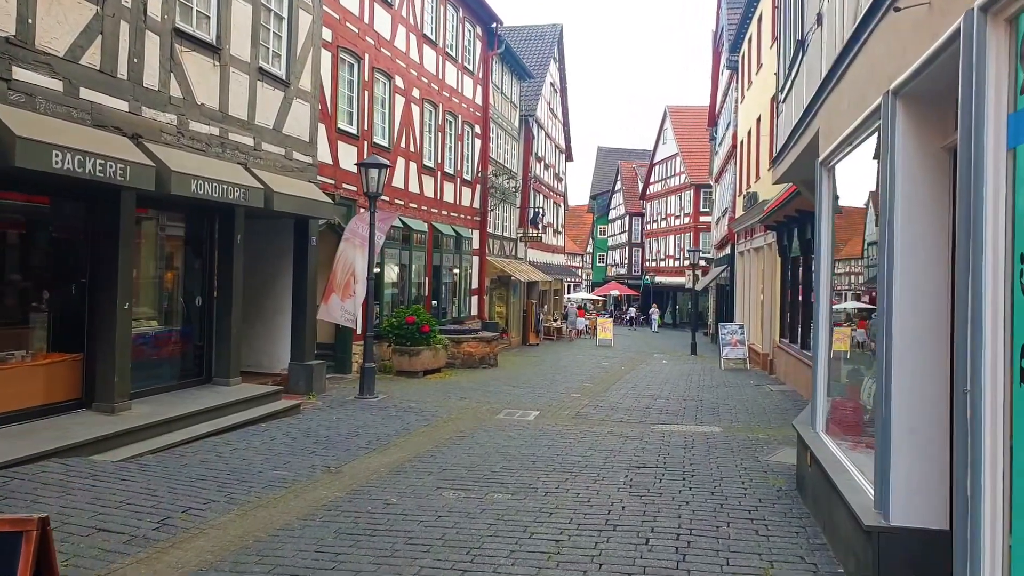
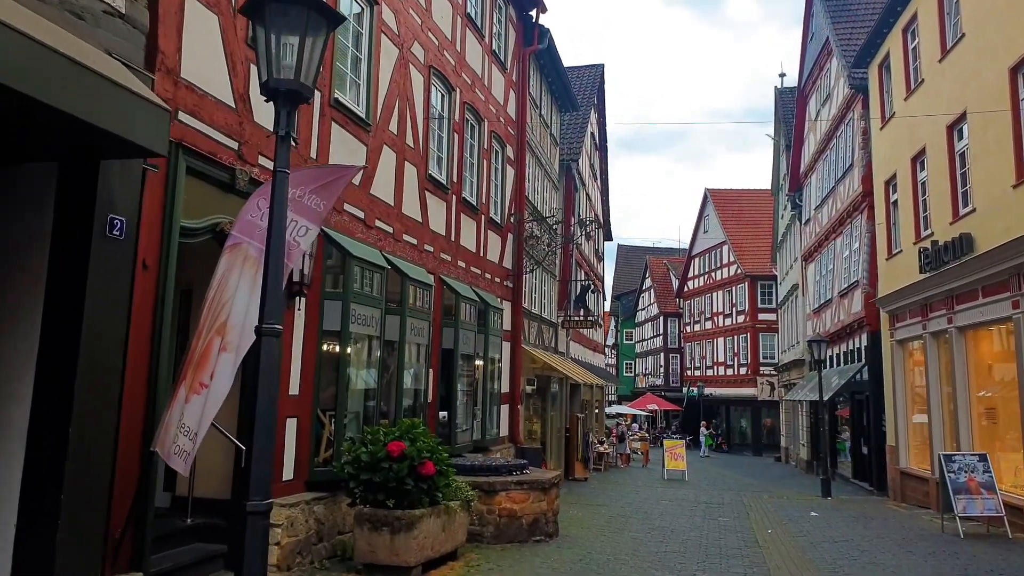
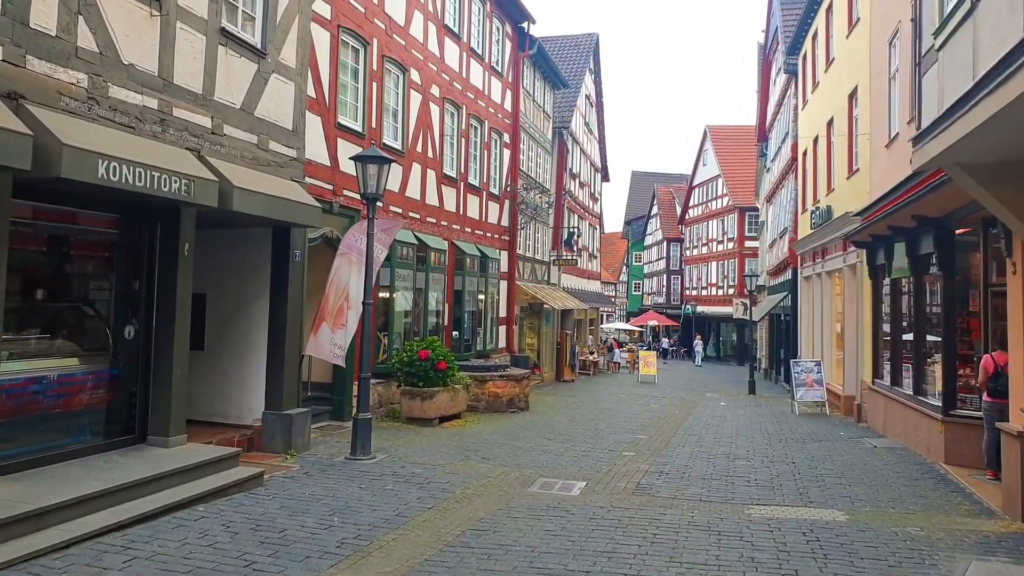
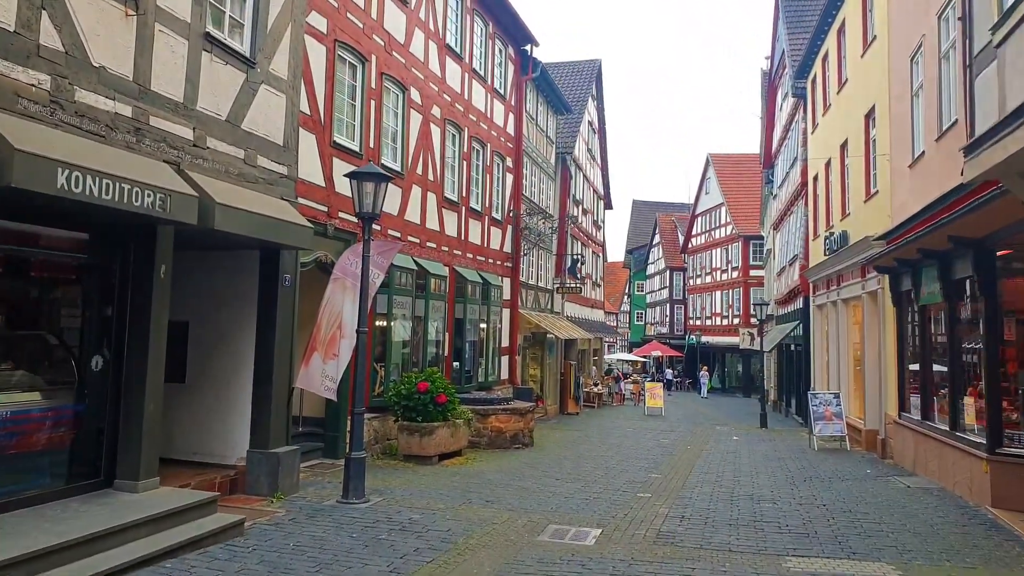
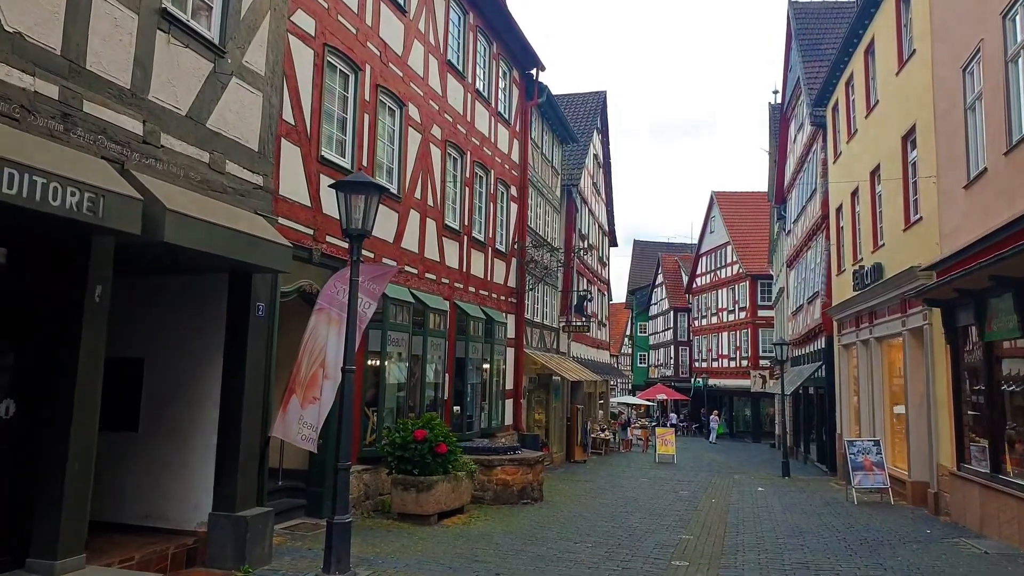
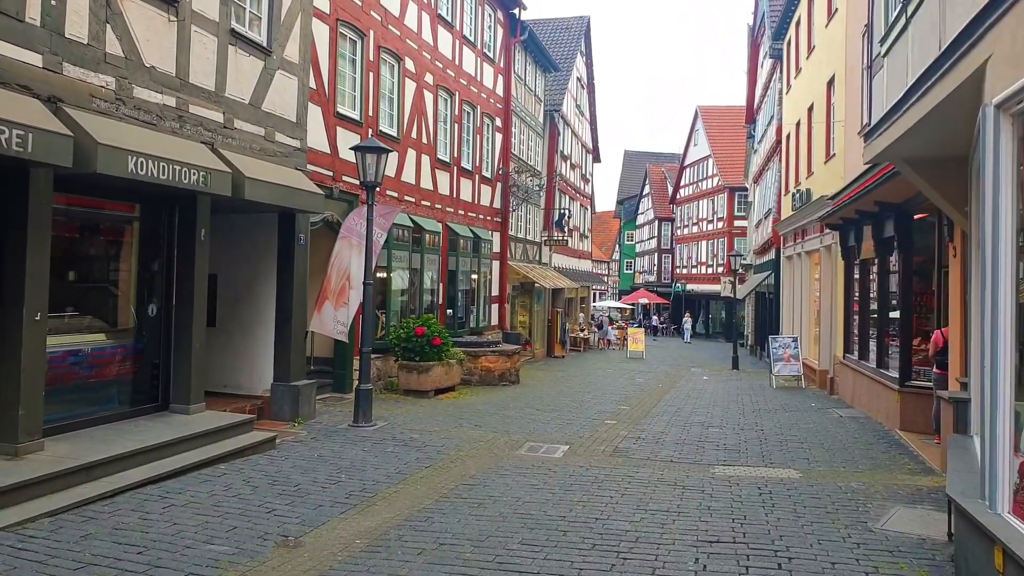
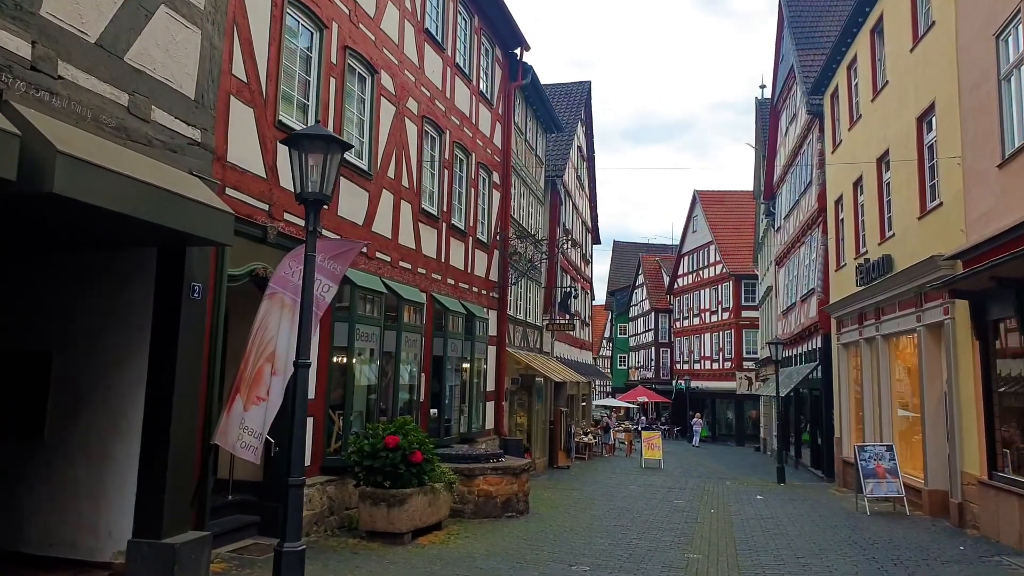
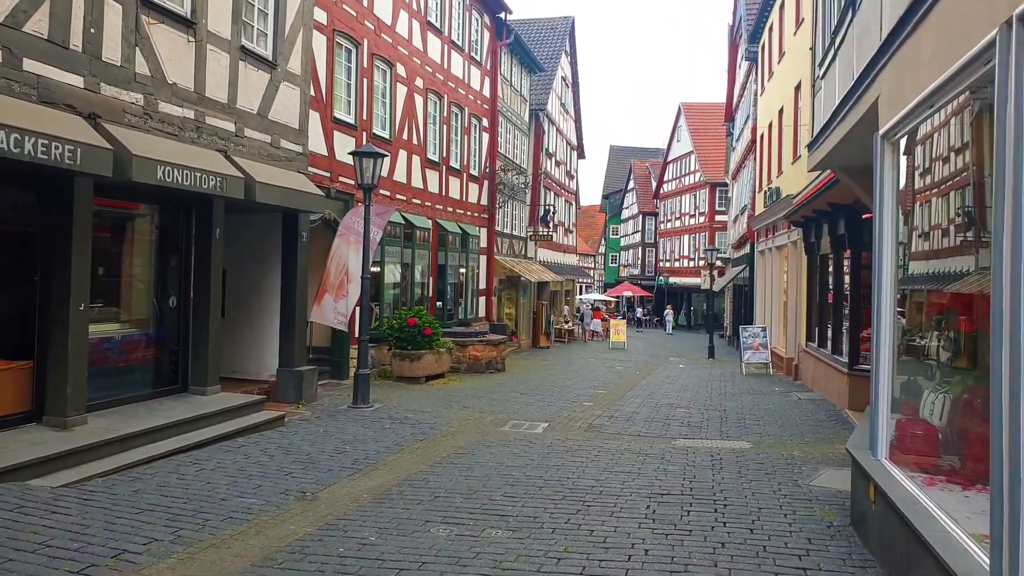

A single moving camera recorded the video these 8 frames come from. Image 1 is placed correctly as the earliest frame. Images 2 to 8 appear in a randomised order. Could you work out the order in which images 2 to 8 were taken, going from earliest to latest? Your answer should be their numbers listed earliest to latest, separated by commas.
8, 6, 3, 4, 5, 7, 2
